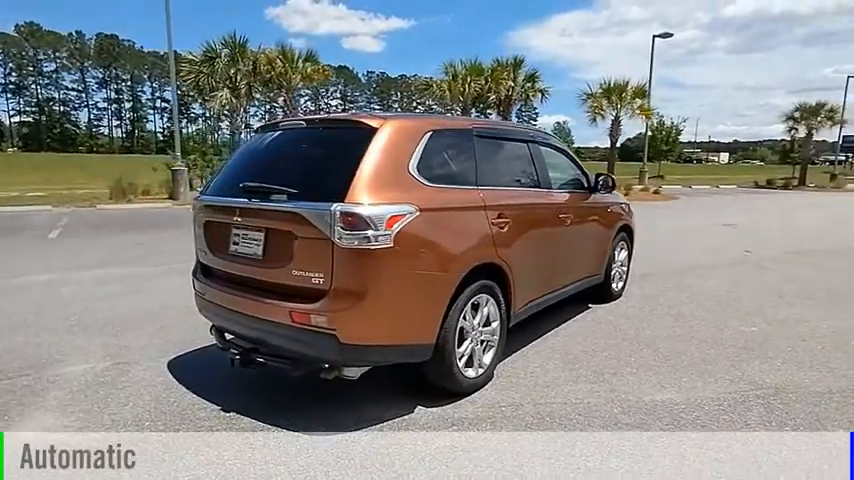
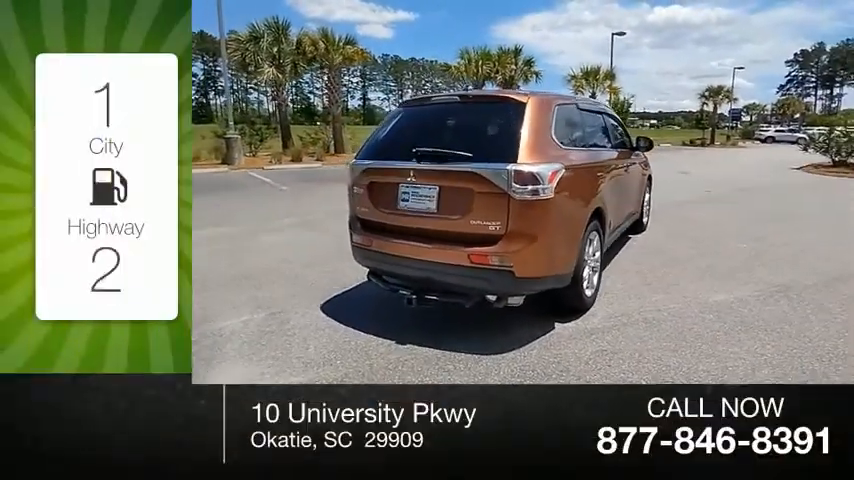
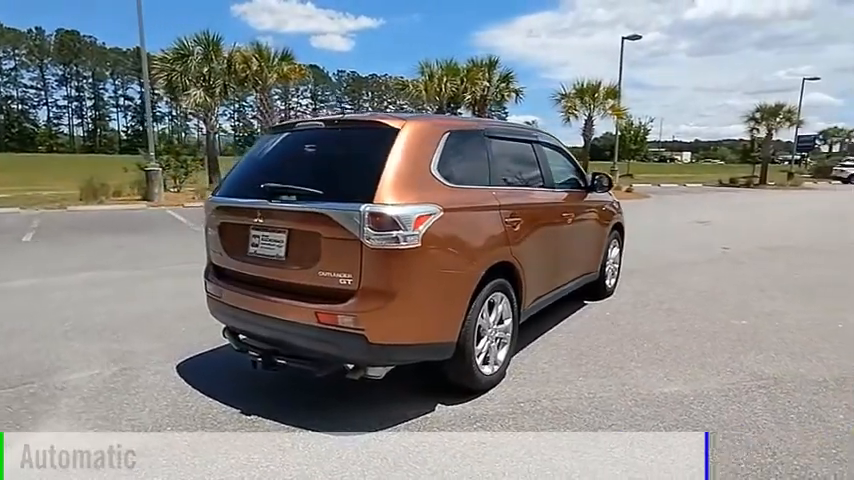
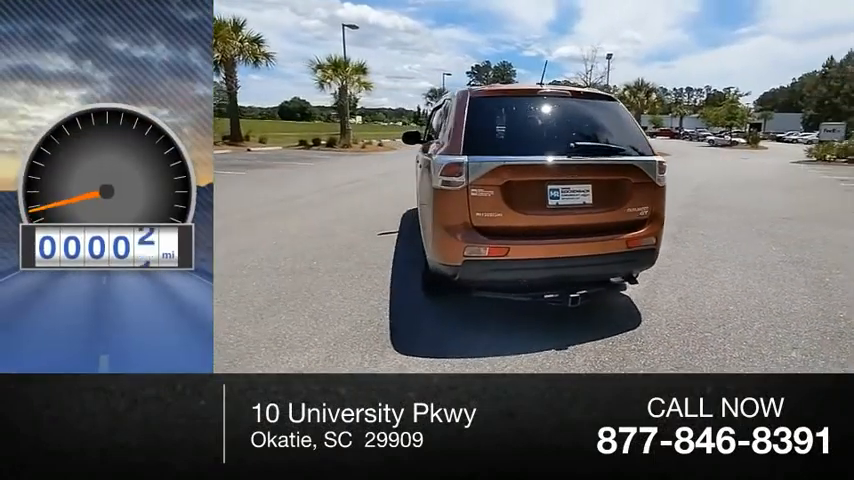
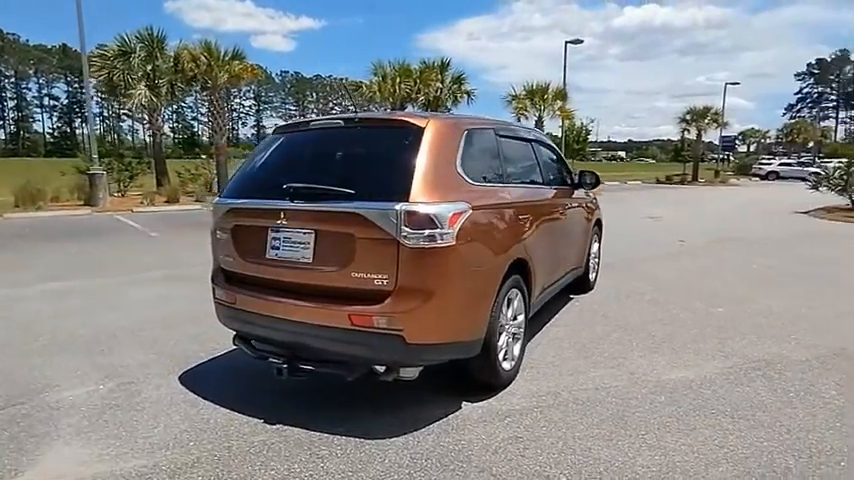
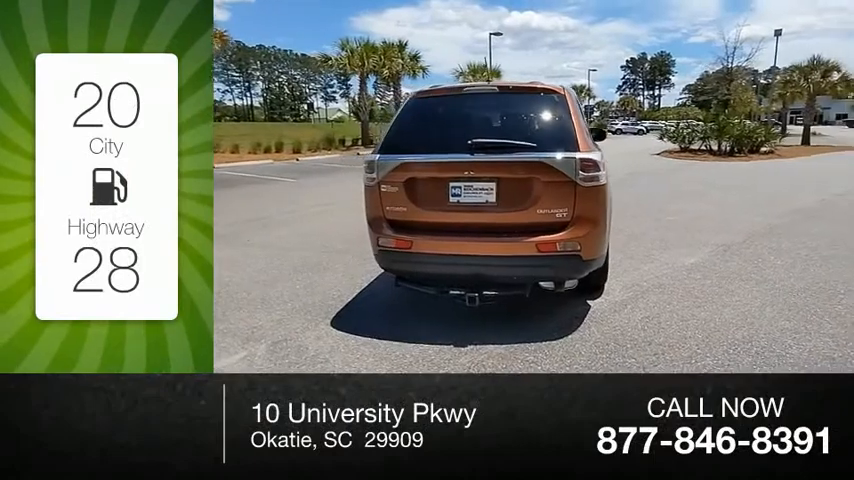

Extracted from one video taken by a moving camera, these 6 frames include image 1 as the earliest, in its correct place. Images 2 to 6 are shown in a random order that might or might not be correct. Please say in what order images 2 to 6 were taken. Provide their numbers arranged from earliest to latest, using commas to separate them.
3, 5, 2, 6, 4
